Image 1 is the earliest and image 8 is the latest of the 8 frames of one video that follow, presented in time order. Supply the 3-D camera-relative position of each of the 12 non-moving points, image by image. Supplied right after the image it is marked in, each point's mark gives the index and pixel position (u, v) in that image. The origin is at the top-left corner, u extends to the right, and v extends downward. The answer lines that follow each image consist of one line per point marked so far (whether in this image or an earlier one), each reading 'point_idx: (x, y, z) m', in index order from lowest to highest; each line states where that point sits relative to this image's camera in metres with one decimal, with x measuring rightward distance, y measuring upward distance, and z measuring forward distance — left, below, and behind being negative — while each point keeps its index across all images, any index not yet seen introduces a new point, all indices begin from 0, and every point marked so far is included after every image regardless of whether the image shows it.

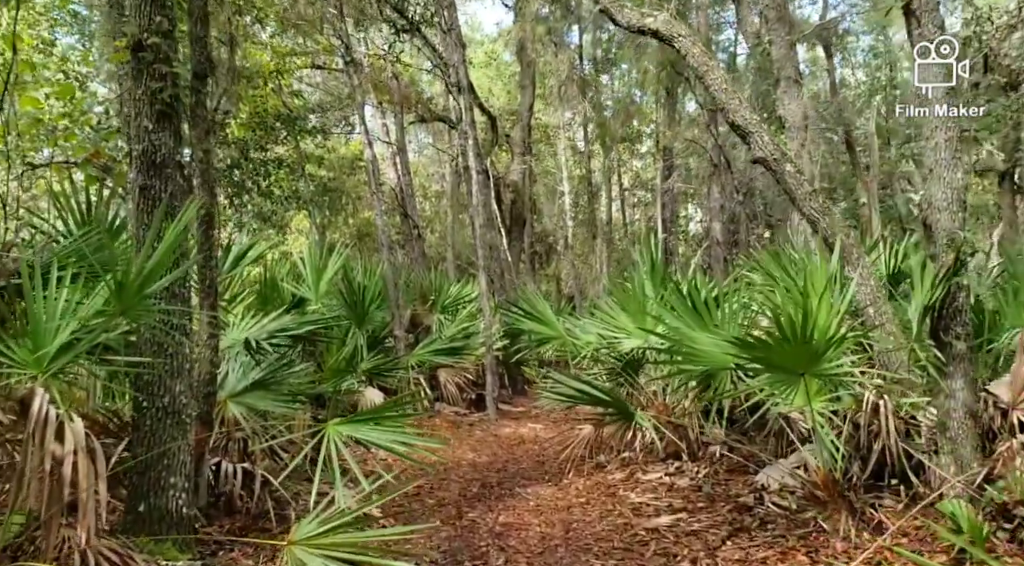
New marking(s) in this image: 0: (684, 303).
0: (+1.0, -0.1, +5.7) m
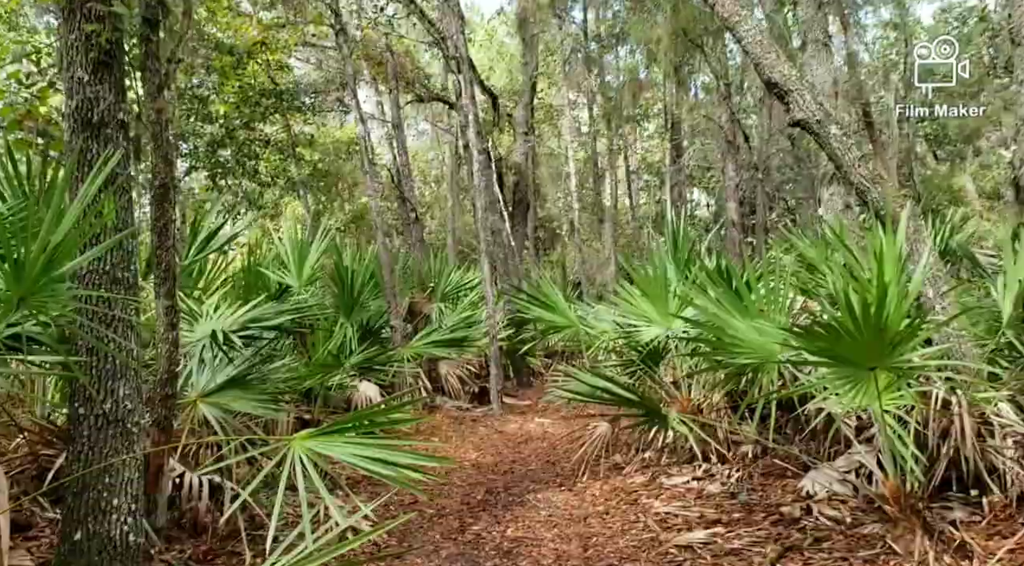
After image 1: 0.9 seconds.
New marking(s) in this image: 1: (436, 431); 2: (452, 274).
0: (+1.1, 0.0, +5.0) m
1: (-0.7, -1.3, +8.8) m
2: (-0.7, +0.1, +10.7) m
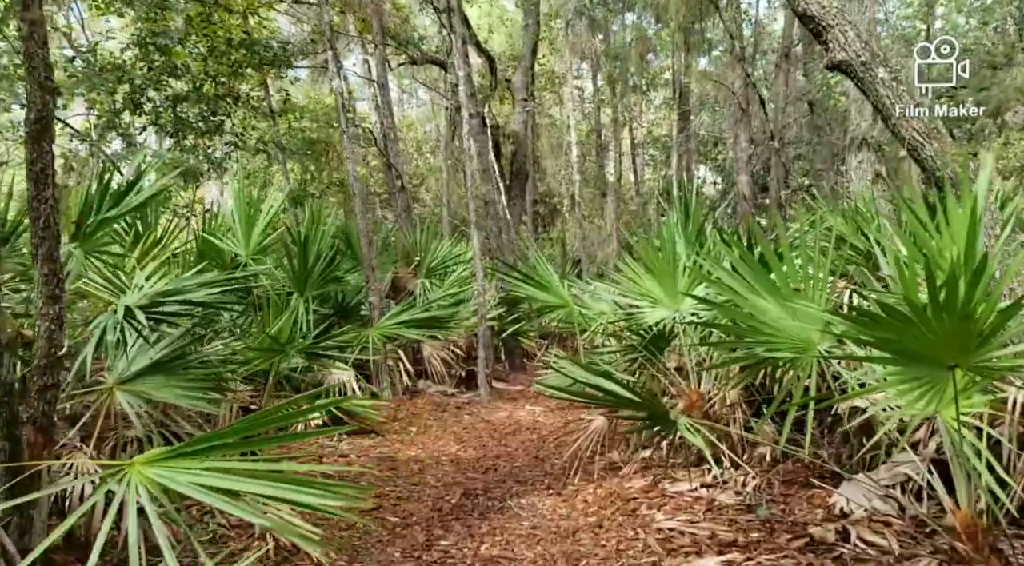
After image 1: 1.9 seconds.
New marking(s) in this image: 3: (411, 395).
0: (+1.0, +0.1, +4.1) m
1: (-0.8, -1.1, +8.0) m
2: (-0.7, +0.4, +9.8) m
3: (-0.9, -1.0, +8.8) m
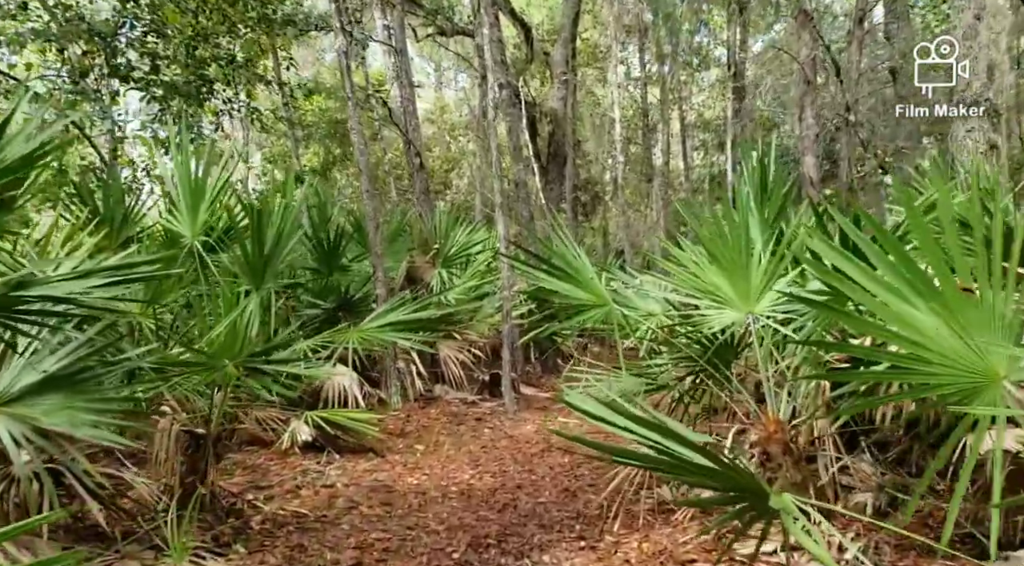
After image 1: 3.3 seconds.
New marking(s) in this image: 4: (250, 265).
0: (+1.0, +0.1, +2.8) m
1: (-0.6, -1.1, +6.8) m
2: (-0.4, +0.5, +8.6) m
3: (-0.7, -1.0, +7.6) m
4: (-1.4, +0.1, +5.0) m
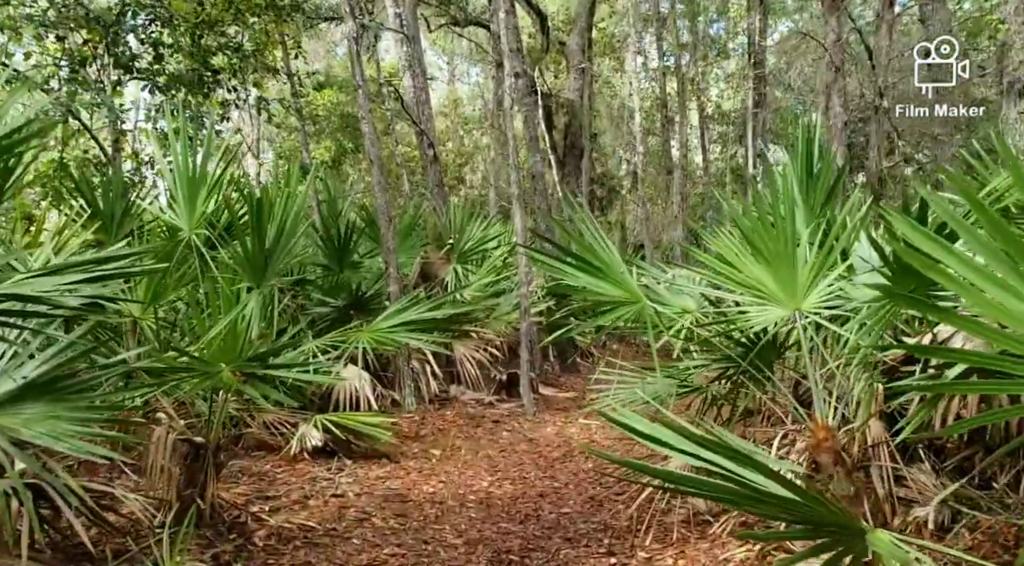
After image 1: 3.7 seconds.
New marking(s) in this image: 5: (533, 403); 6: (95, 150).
0: (+1.1, +0.2, +2.4) m
1: (-0.5, -1.0, +6.4) m
2: (-0.3, +0.5, +8.3) m
3: (-0.5, -0.9, +7.2) m
4: (-1.3, +0.1, +4.7) m
5: (+0.2, -0.9, +7.4) m
6: (-3.5, +1.1, +8.0) m
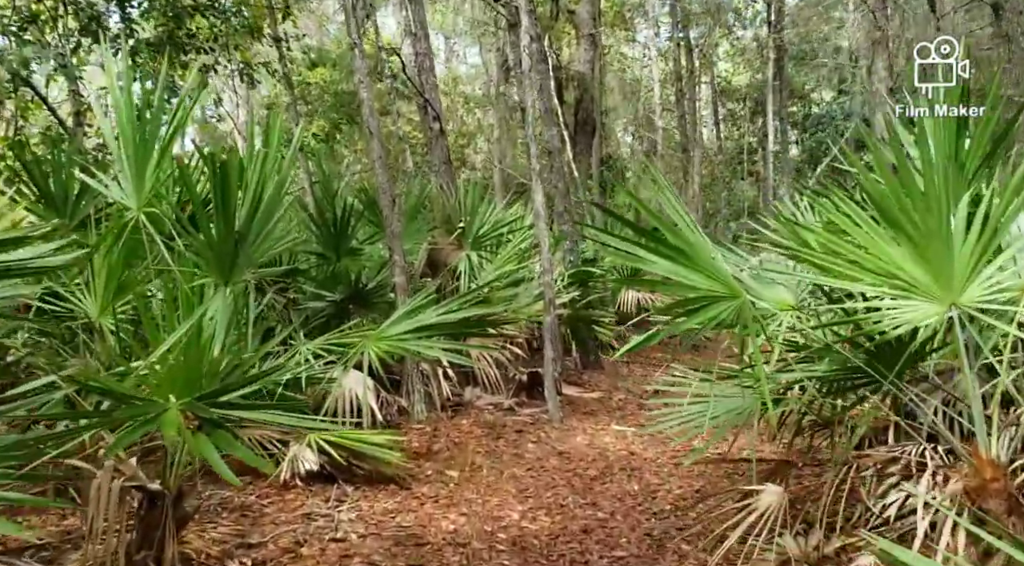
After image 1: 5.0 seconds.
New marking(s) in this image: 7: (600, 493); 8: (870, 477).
0: (+1.2, +0.2, +1.5) m
1: (-0.3, -1.0, +5.5) m
2: (-0.2, +0.6, +7.3) m
3: (-0.4, -0.9, +6.3) m
4: (-1.1, +0.1, +3.7) m
5: (+0.3, -0.8, +6.5) m
6: (-3.3, +1.2, +7.0) m
7: (+0.5, -1.1, +4.9) m
8: (+1.5, -0.8, +4.0) m
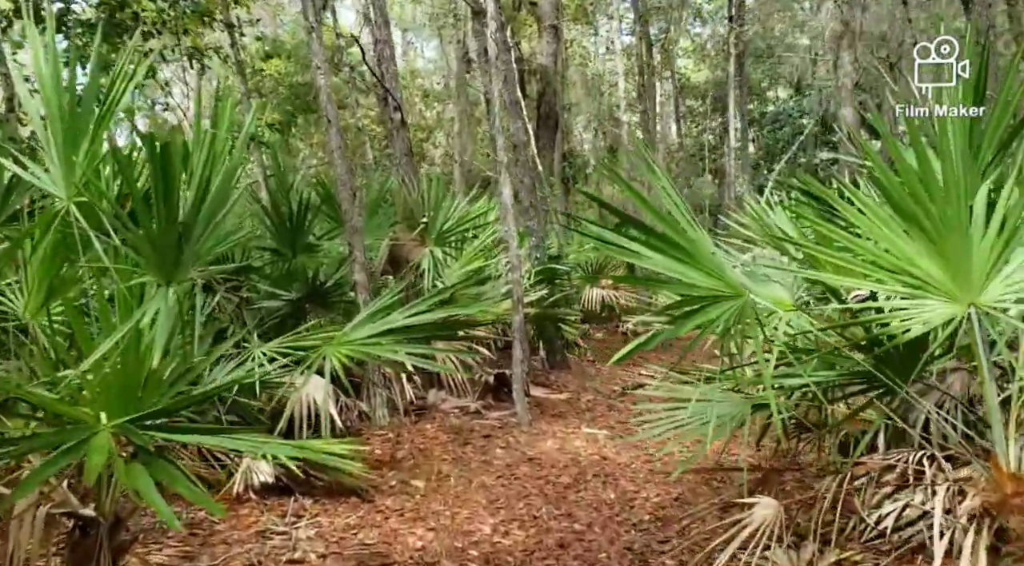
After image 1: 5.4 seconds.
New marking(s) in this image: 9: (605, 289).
0: (+1.2, +0.2, +1.2) m
1: (-0.5, -1.0, +5.2) m
2: (-0.4, +0.6, +7.0) m
3: (-0.6, -0.8, +6.0) m
4: (-1.2, +0.1, +3.4) m
5: (+0.1, -0.8, +6.2) m
6: (-3.6, +1.2, +6.6) m
7: (+0.3, -1.1, +4.7) m
8: (+1.4, -0.8, +3.8) m
9: (+0.9, -0.1, +9.2) m
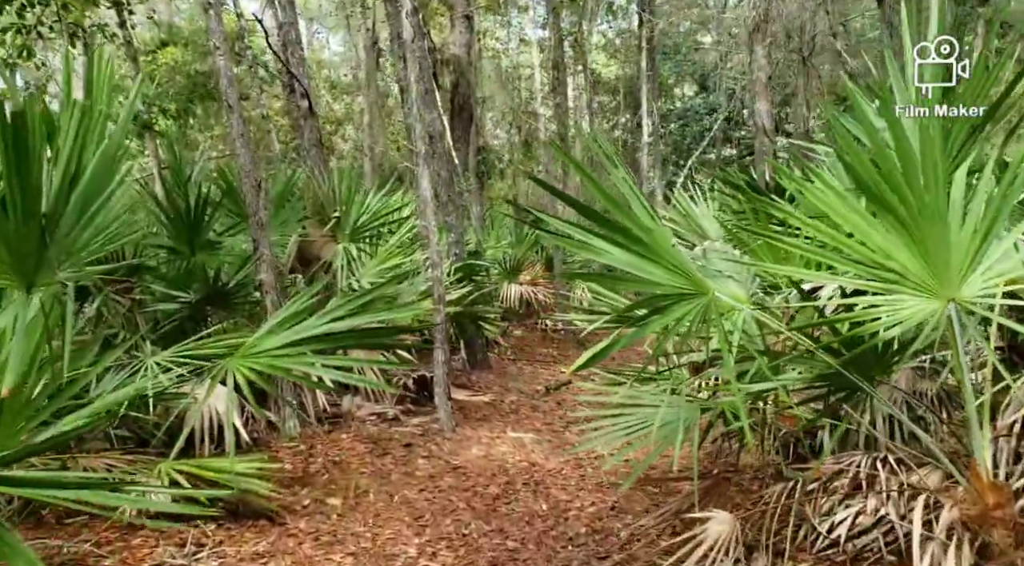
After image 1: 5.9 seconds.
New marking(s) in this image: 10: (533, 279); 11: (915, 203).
0: (+1.2, +0.2, +1.0) m
1: (-0.9, -1.0, +4.8) m
2: (-1.0, +0.6, +6.6) m
3: (-1.0, -0.8, +5.6) m
4: (-1.5, +0.1, +2.9) m
5: (-0.4, -0.8, +5.8) m
6: (-4.1, +1.1, +5.9) m
7: (0.0, -1.0, +4.3) m
8: (+1.1, -0.8, +3.6) m
9: (+0.1, 0.0, +8.9) m
10: (+0.2, 0.0, +8.7) m
11: (+0.9, +0.2, +2.3) m
